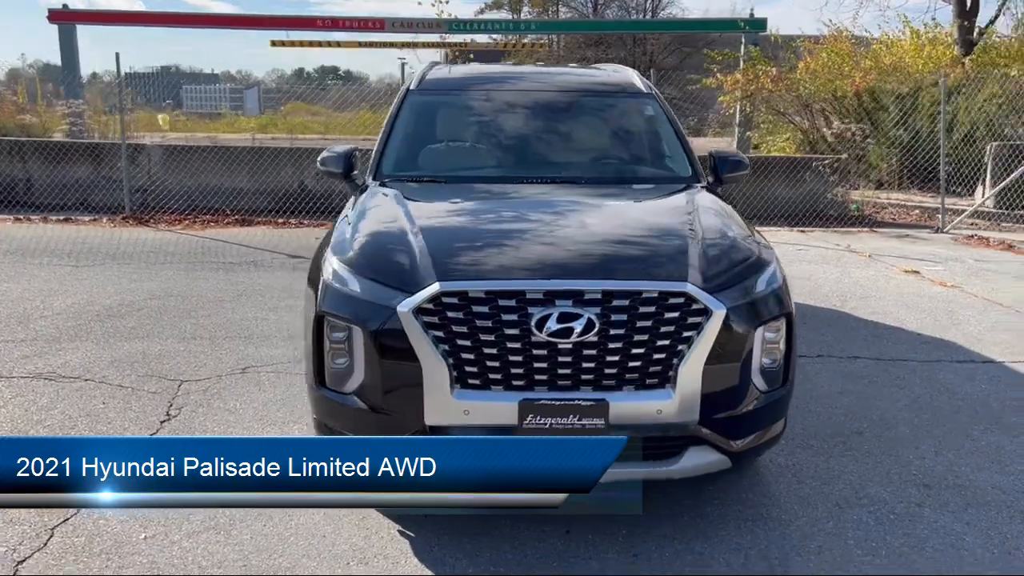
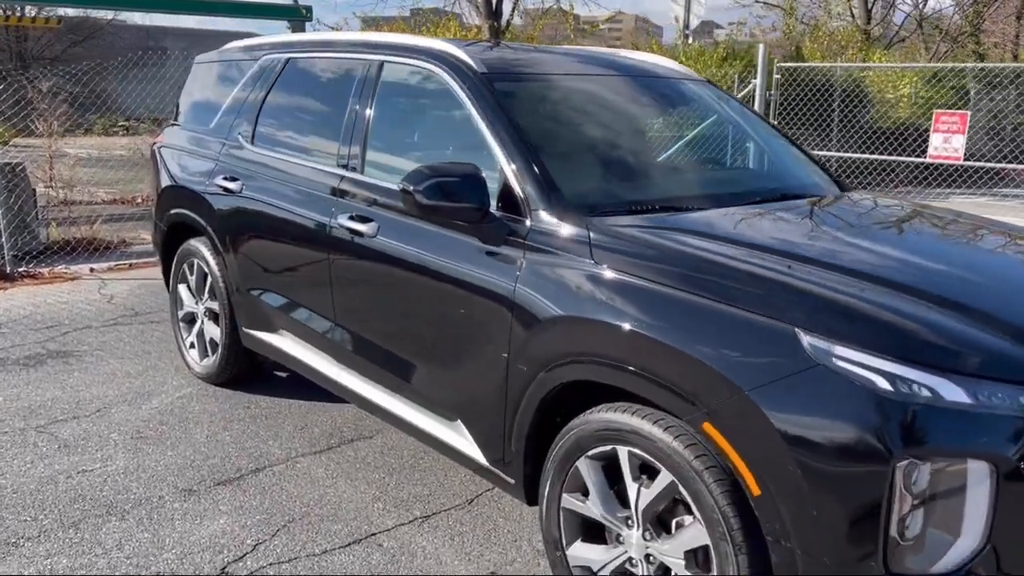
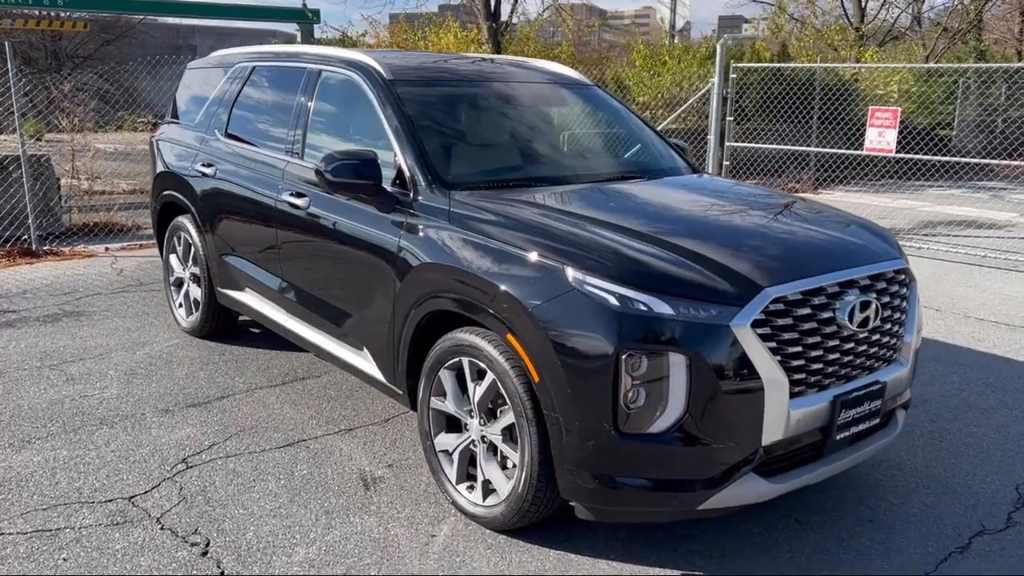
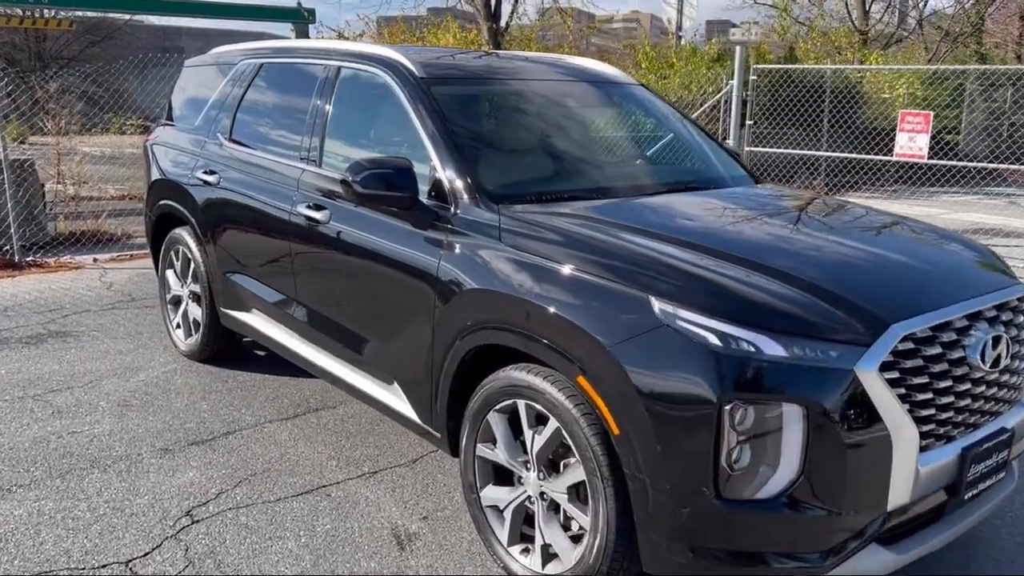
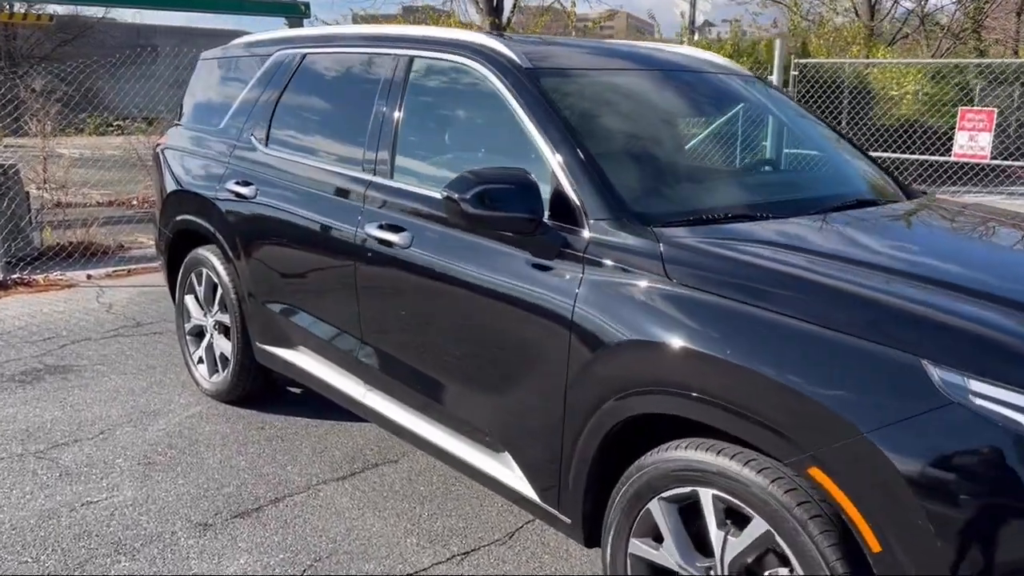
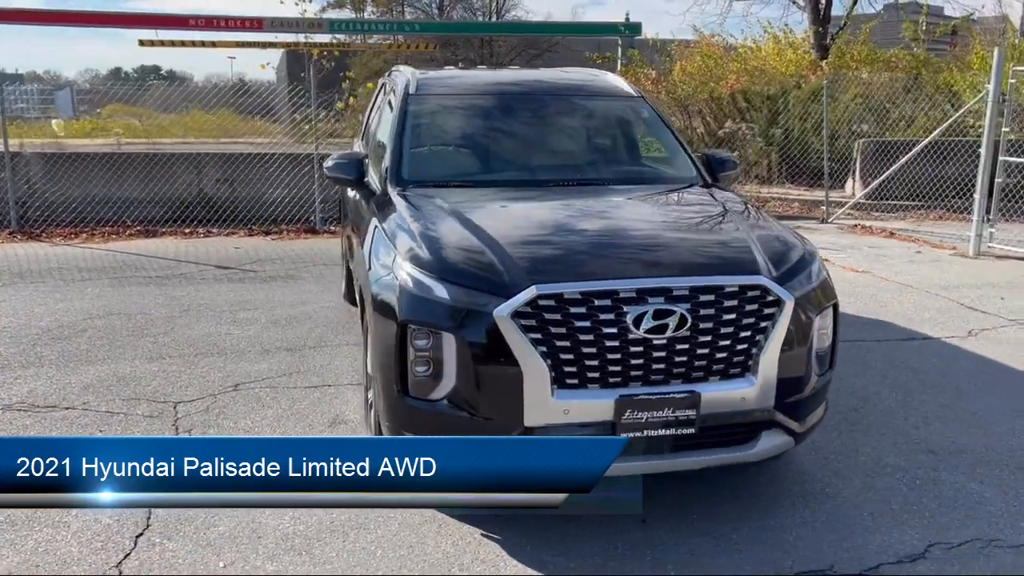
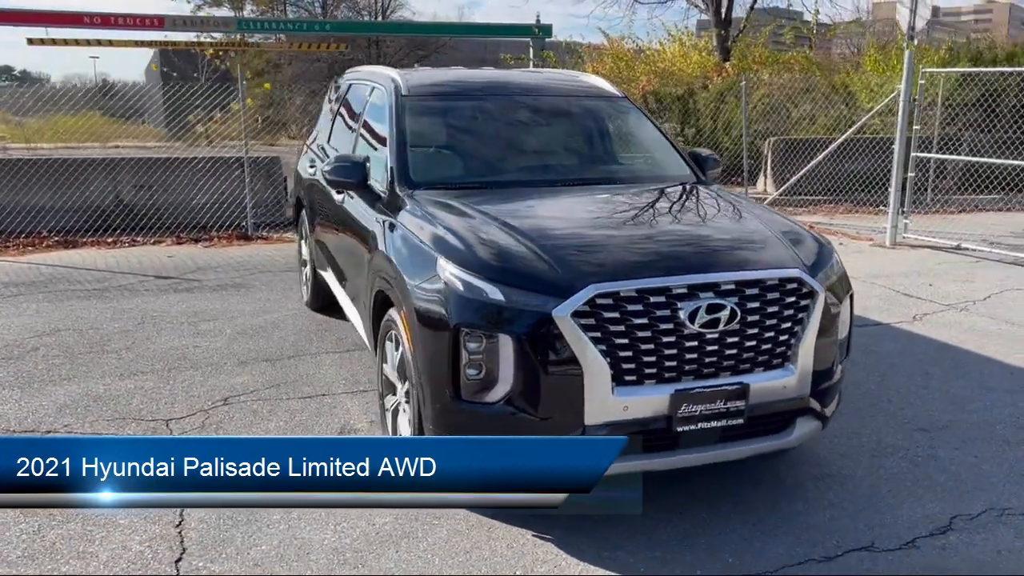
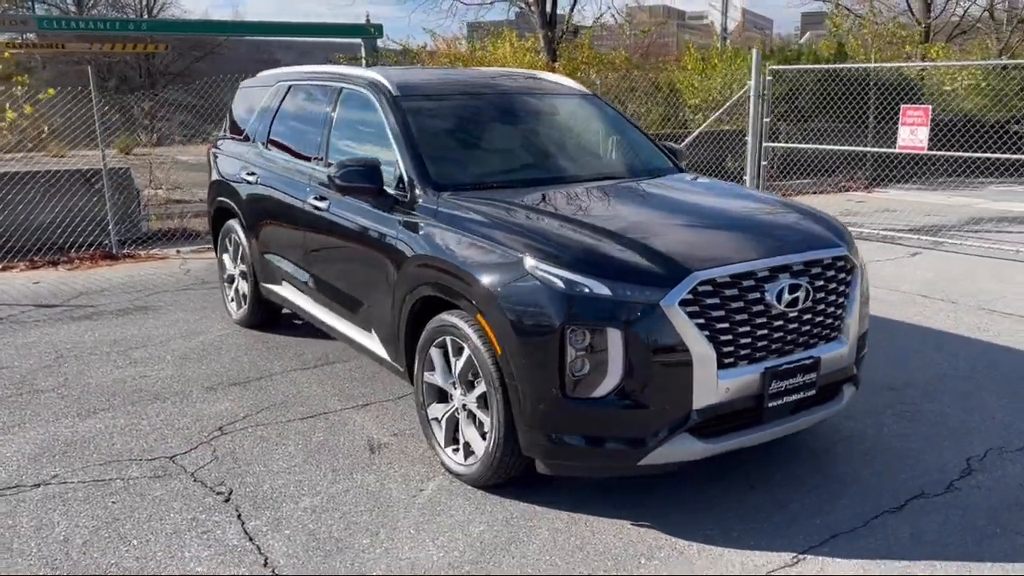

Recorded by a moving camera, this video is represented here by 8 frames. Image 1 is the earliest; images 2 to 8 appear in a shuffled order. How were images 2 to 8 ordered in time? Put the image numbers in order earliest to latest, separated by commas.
6, 7, 8, 3, 4, 2, 5
